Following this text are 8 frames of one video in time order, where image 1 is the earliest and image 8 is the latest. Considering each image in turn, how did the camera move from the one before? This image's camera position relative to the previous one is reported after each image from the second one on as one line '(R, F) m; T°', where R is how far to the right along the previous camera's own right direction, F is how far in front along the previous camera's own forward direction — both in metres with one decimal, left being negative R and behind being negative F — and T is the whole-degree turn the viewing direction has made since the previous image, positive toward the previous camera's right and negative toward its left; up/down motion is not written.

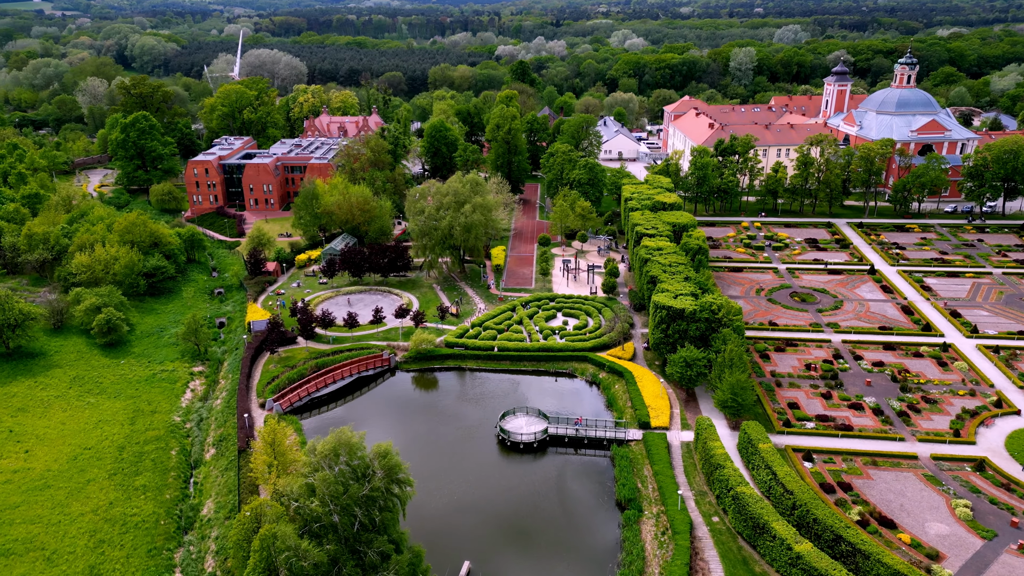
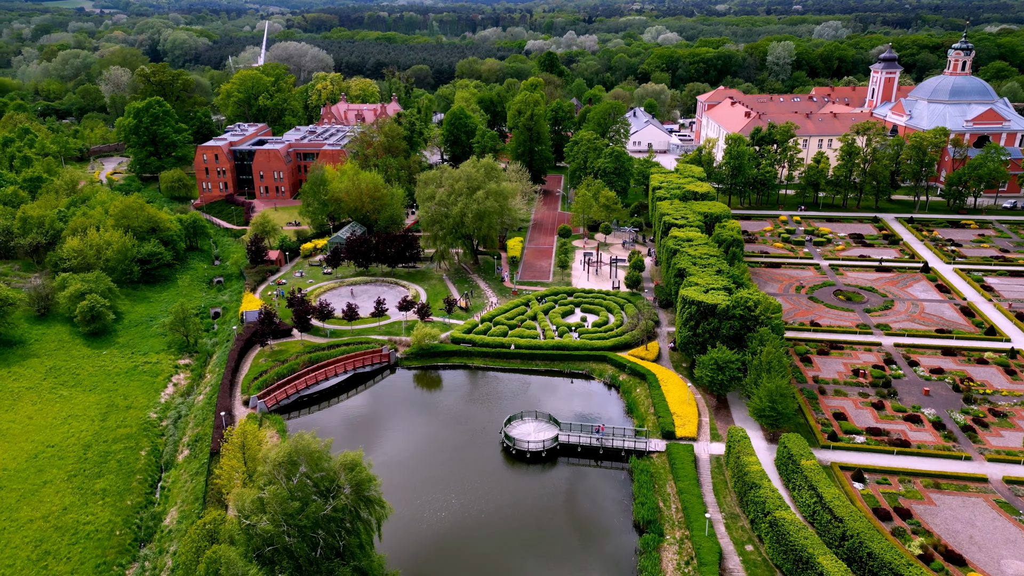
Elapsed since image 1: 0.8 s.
(+1.7, +7.3) m; -2°
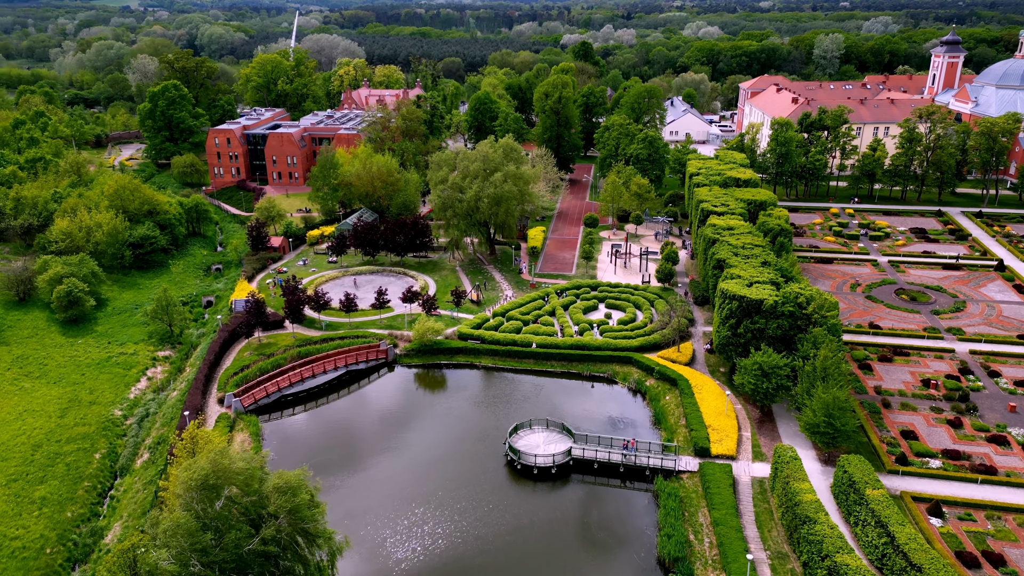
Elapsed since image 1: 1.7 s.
(+1.9, +8.4) m; -3°
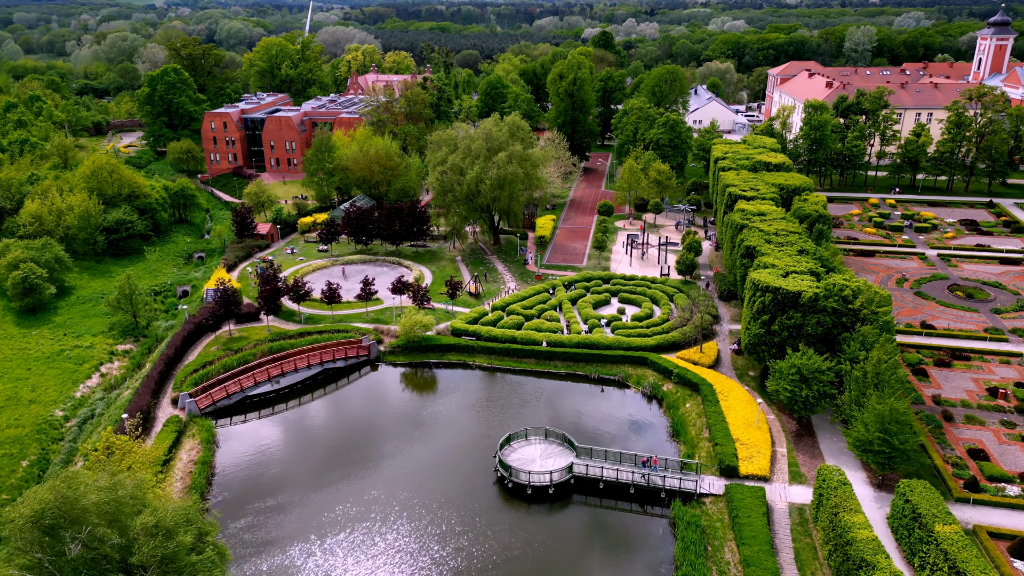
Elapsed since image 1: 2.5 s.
(+1.7, +7.7) m; -2°
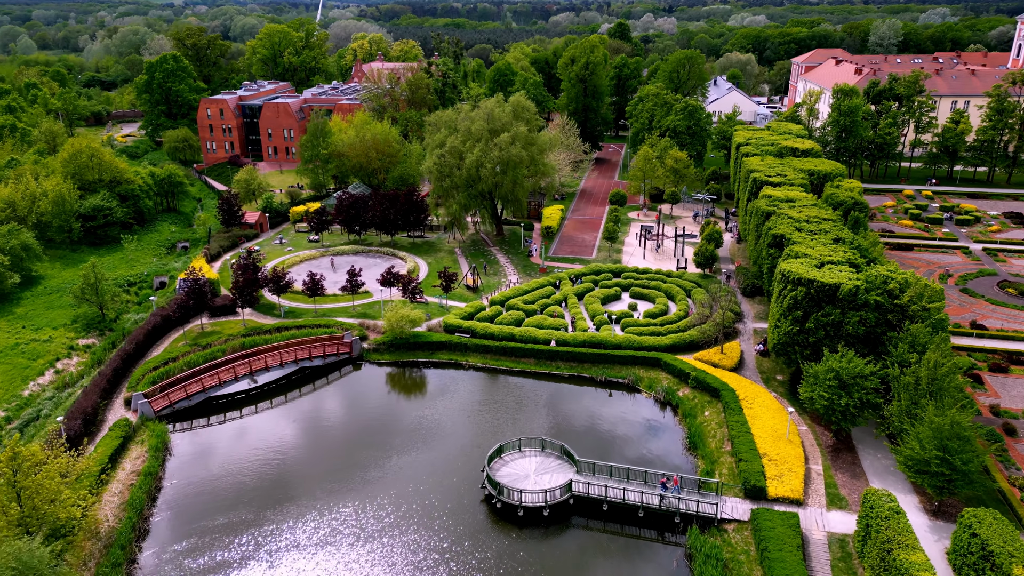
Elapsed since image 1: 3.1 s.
(+1.2, +5.9) m; -1°
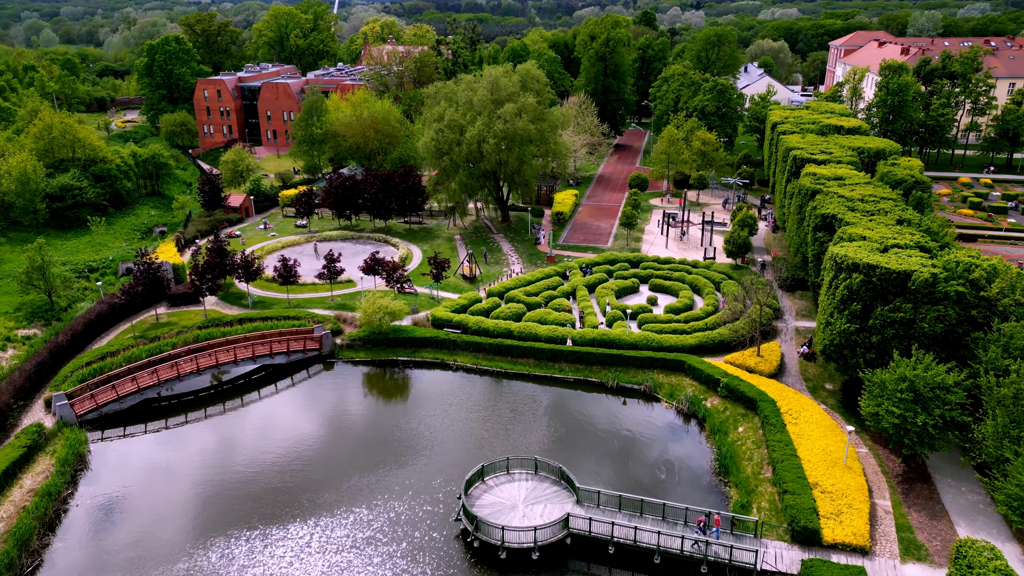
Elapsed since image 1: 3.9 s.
(+1.6, +7.6) m; -2°
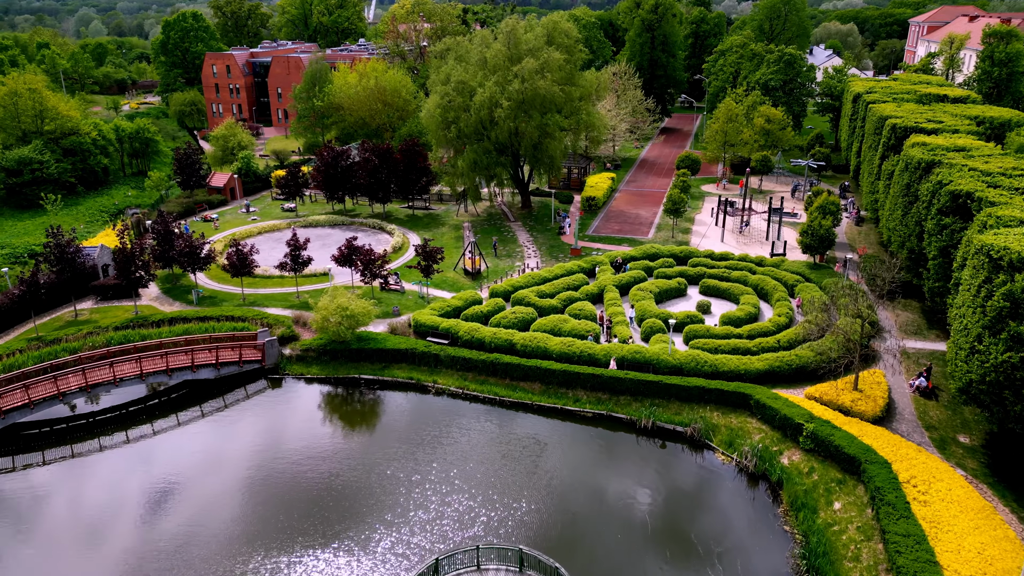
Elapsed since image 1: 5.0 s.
(+1.9, +11.1) m; -4°
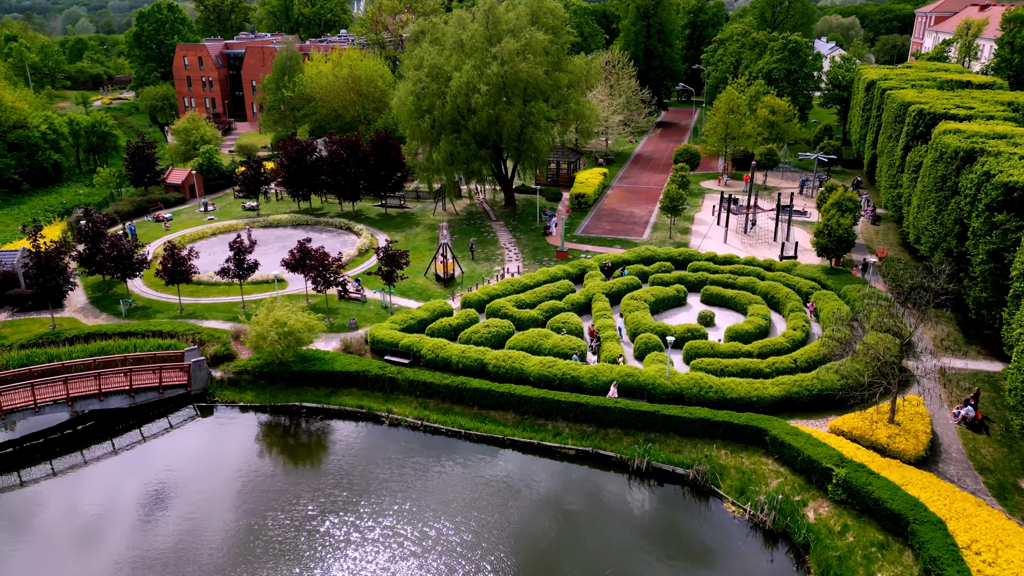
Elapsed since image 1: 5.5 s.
(+1.1, +5.0) m; 0°
